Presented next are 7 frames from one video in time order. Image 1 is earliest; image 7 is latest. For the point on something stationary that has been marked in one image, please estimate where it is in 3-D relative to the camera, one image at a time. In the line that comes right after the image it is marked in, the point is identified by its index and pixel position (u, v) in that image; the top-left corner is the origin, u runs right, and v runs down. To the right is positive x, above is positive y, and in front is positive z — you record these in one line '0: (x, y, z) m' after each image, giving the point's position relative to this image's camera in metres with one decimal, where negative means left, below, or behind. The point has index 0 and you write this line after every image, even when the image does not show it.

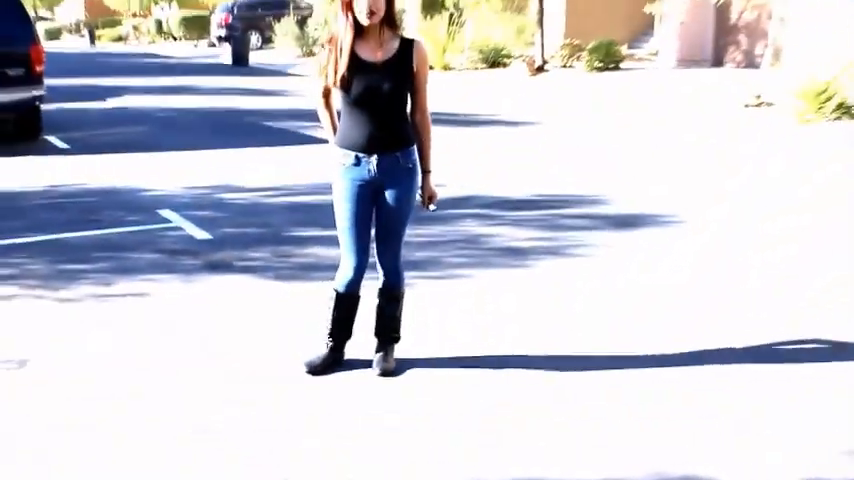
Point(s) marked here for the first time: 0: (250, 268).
0: (-1.2, -0.2, +9.7) m
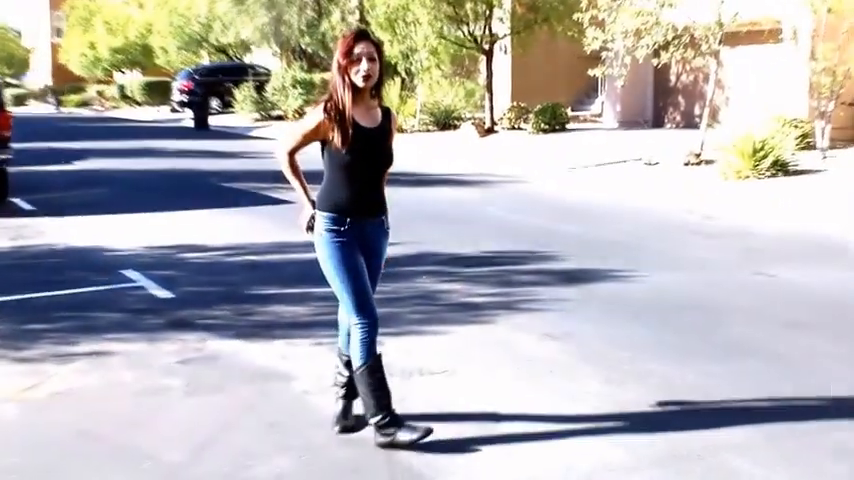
0: (-1.5, -0.6, +10.2) m
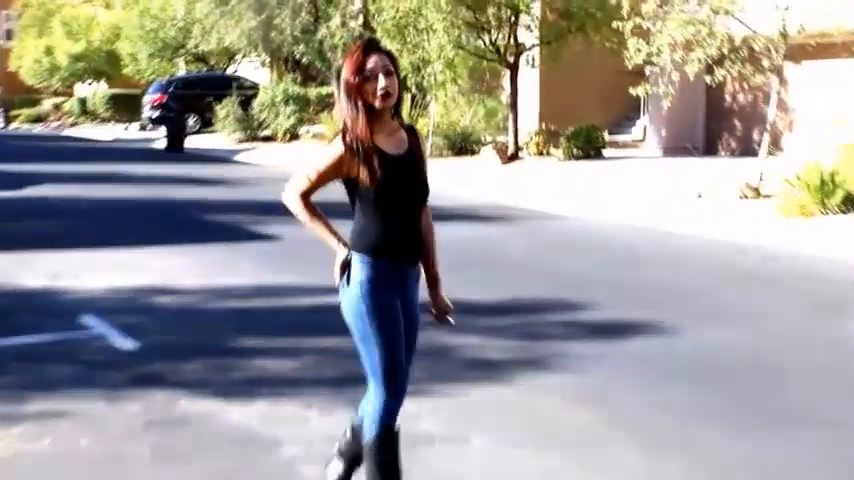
0: (-1.5, -0.9, +8.6) m
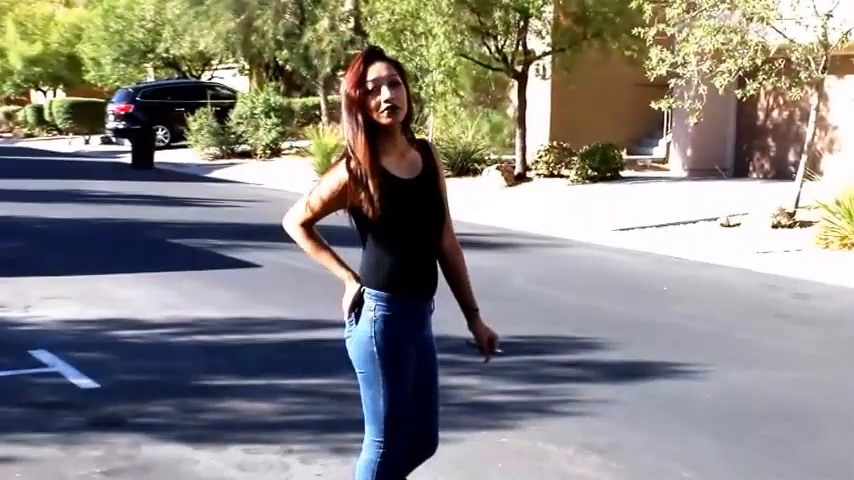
0: (-1.5, -1.0, +7.7) m
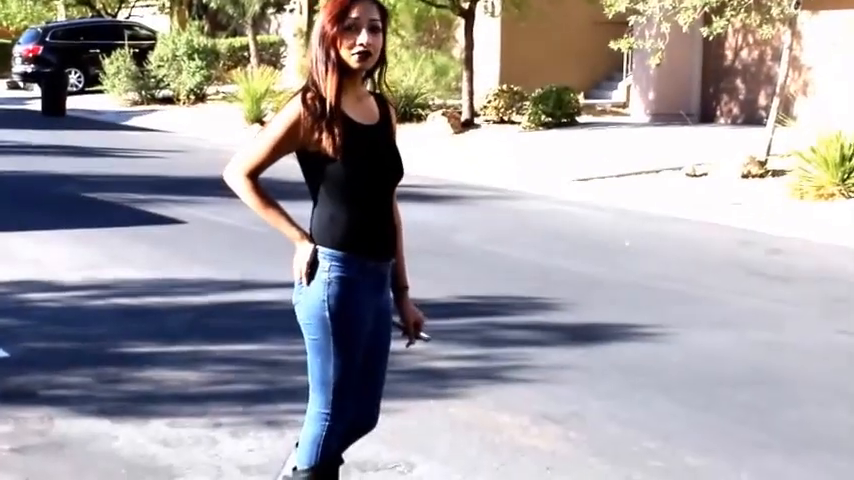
0: (-1.8, -0.8, +7.0) m
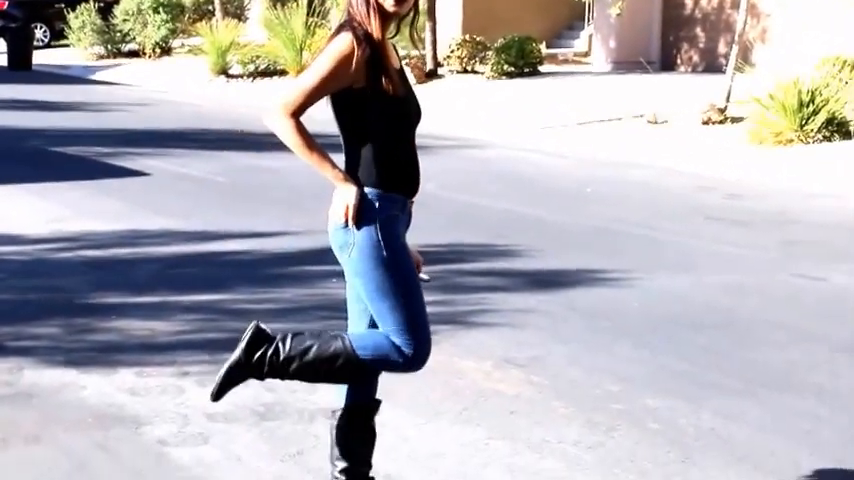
0: (-2.0, -0.6, +7.1) m
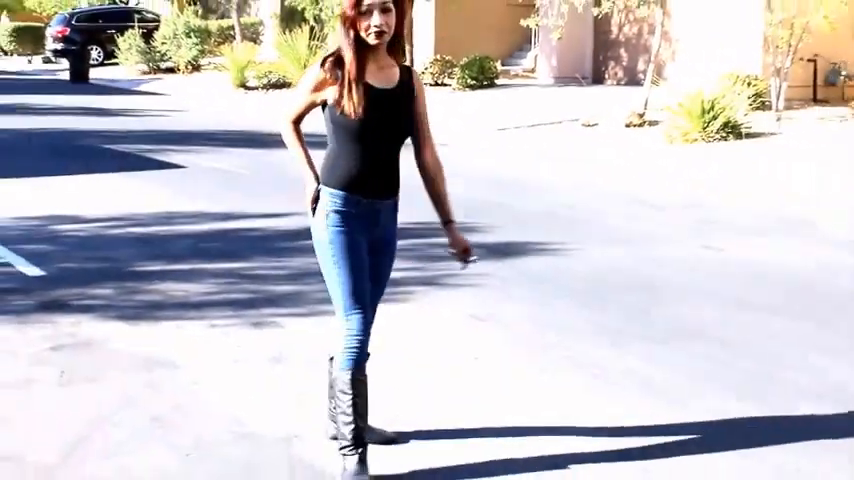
0: (-2.1, -0.4, +8.9) m
